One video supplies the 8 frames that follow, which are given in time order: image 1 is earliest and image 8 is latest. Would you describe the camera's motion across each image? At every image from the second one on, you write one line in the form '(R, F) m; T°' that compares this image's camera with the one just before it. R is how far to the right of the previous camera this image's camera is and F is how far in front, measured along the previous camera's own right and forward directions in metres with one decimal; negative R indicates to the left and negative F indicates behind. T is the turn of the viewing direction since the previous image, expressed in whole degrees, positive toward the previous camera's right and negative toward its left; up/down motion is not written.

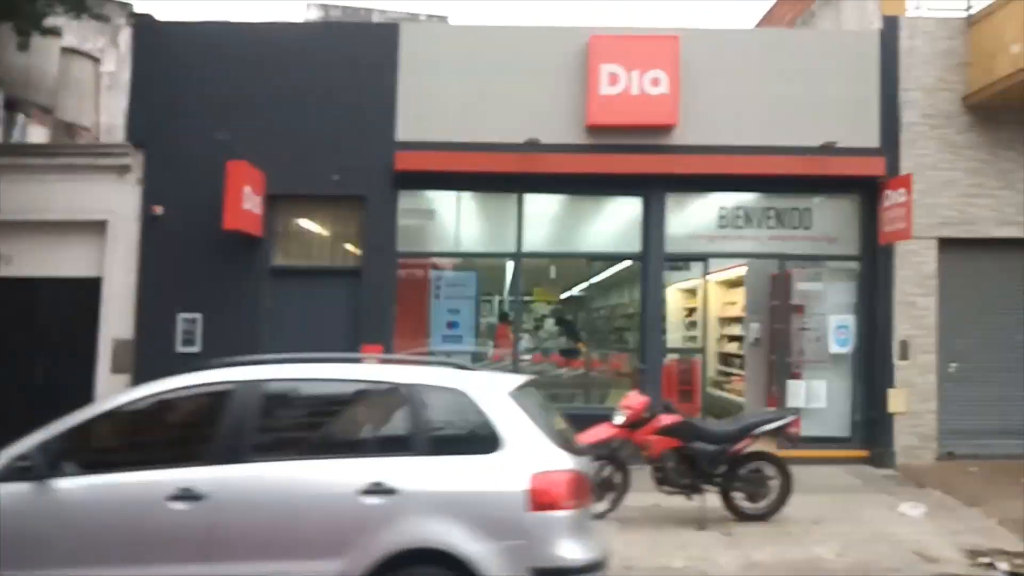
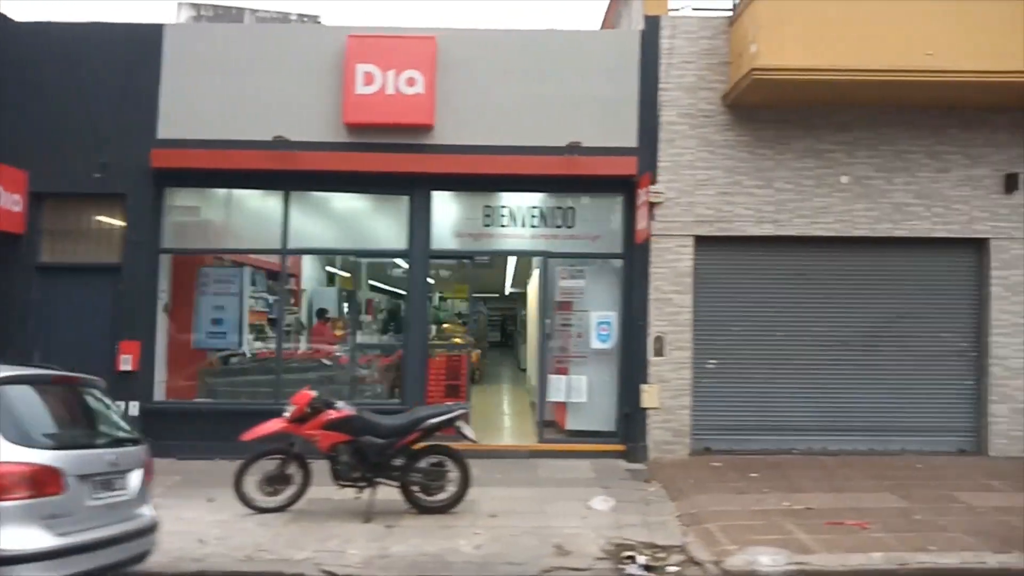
(+1.8, -0.1) m; 0°
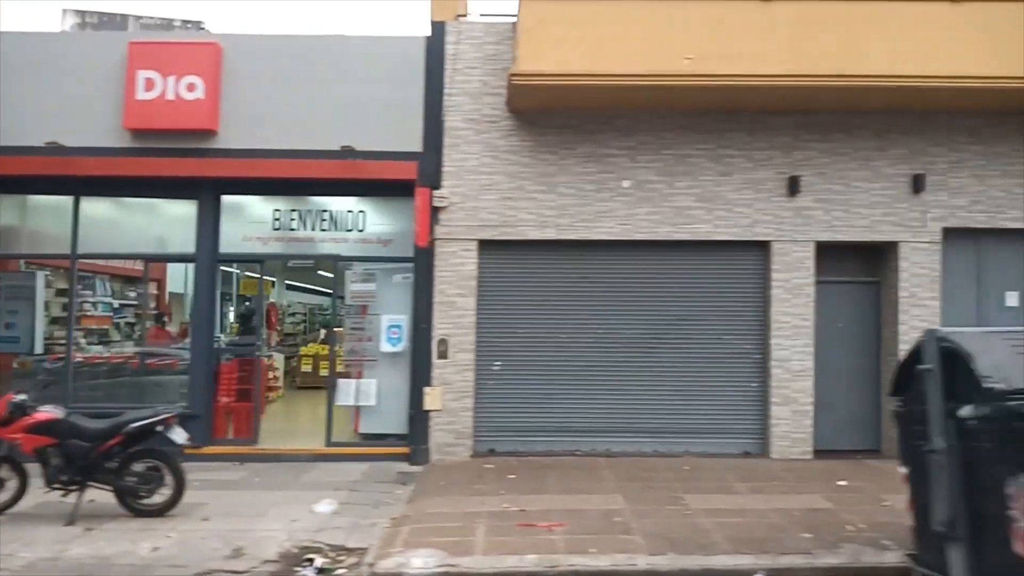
(+1.7, -0.1) m; -1°
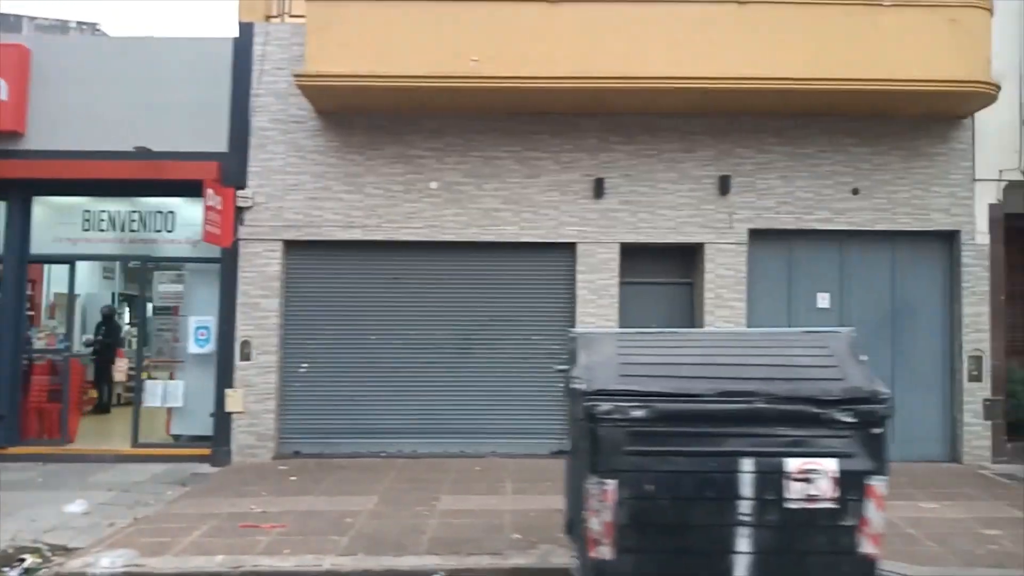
(+1.5, 0.0) m; 0°
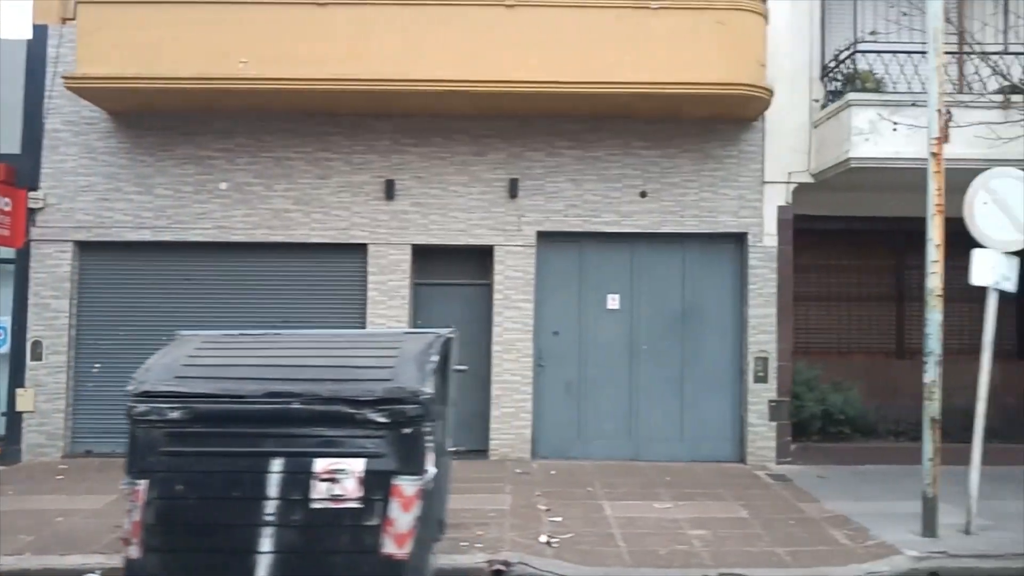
(+1.6, -0.1) m; 0°
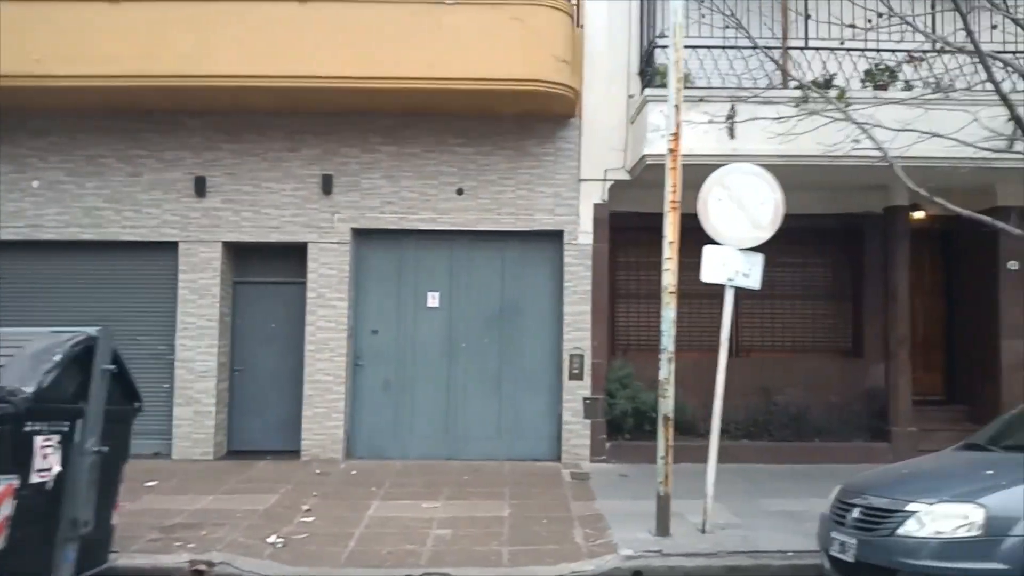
(+1.4, +0.1) m; 0°
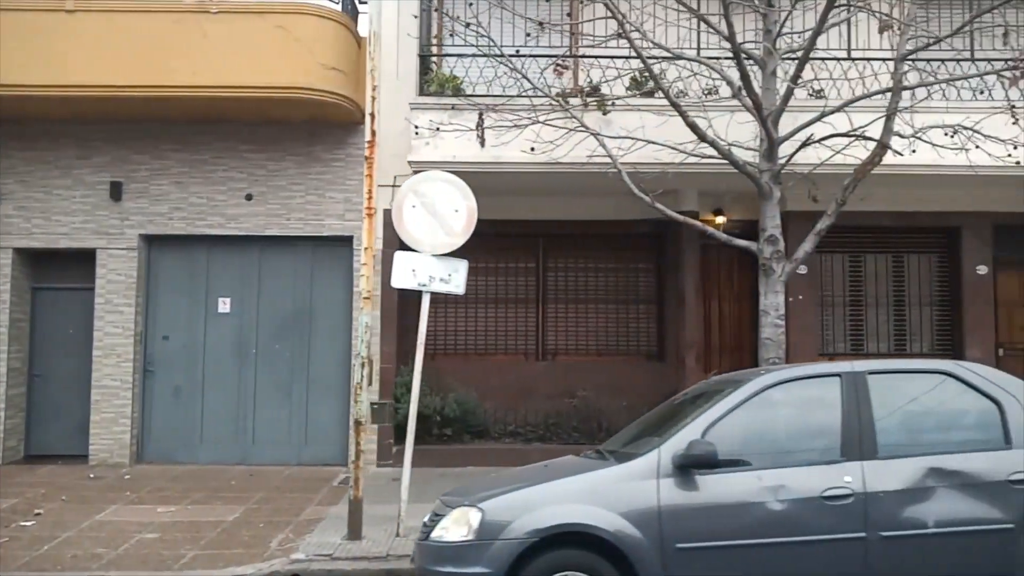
(+1.7, 0.0) m; -1°
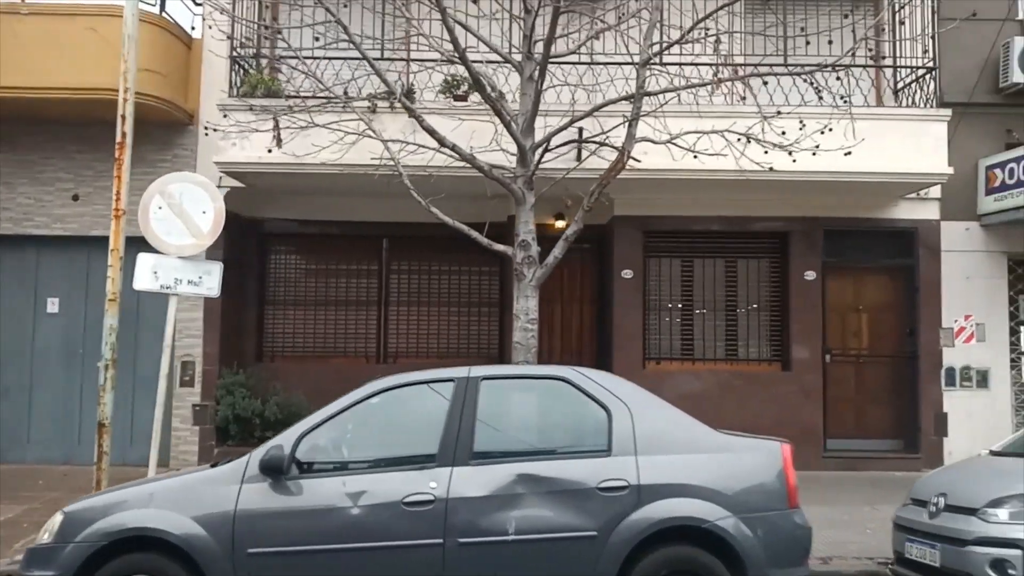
(+1.4, 0.0) m; -1°
